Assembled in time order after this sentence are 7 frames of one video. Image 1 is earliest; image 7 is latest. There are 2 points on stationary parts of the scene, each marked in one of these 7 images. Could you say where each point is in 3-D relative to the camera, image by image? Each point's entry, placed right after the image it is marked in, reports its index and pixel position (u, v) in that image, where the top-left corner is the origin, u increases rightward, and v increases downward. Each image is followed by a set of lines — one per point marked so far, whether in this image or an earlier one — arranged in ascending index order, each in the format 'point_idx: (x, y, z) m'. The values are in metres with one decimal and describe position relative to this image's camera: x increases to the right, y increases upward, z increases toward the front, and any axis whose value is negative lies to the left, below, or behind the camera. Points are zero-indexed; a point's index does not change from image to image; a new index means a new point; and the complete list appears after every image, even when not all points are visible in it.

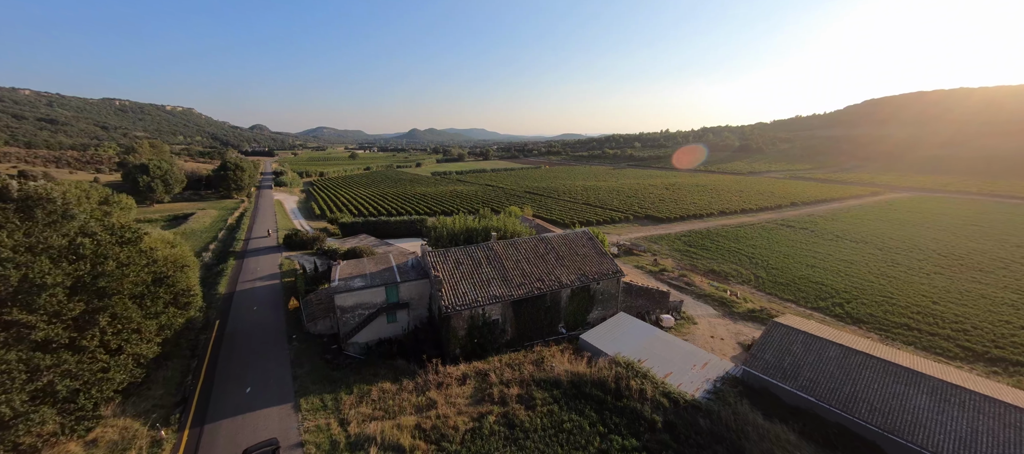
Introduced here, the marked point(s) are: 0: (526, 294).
0: (+0.7, -3.4, +17.6) m
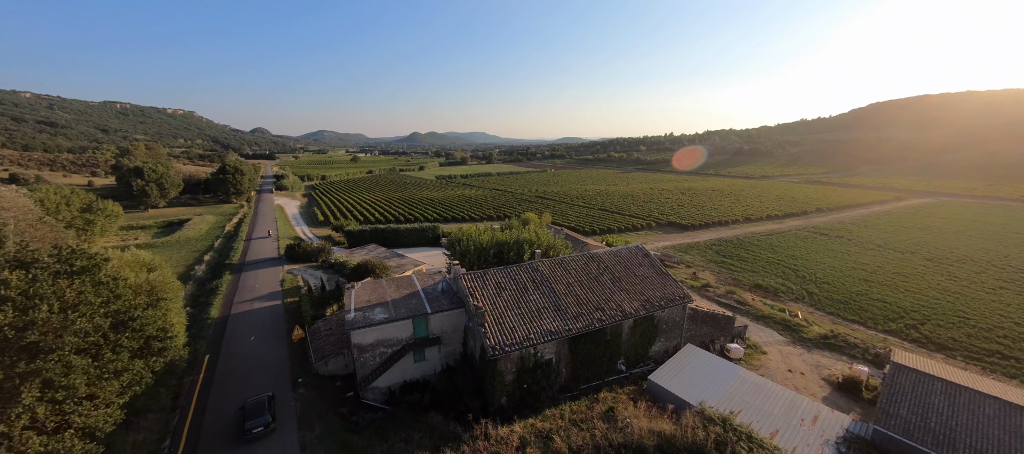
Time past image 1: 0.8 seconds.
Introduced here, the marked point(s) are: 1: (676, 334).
0: (+3.0, -4.1, +14.3) m
1: (+8.3, -5.4, +17.9) m
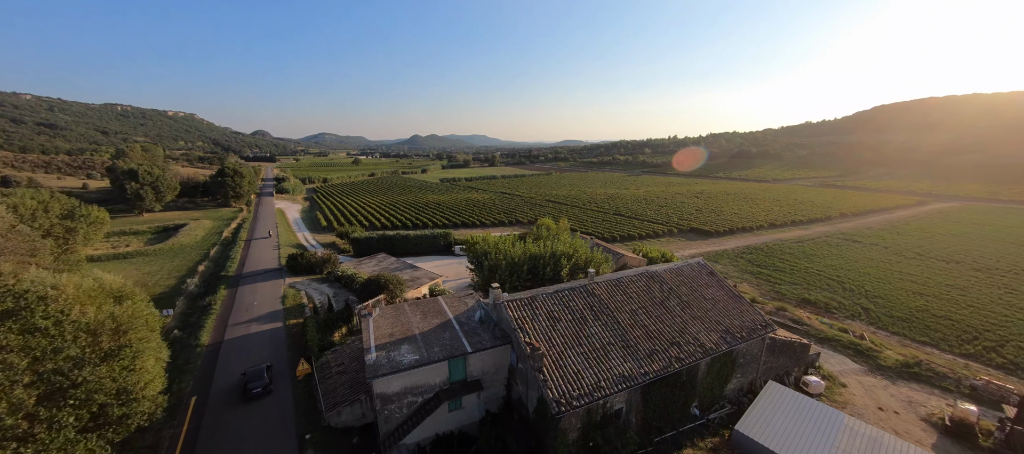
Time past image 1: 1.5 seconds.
0: (+4.9, -4.6, +11.4) m
1: (+10.2, -6.0, +15.0) m
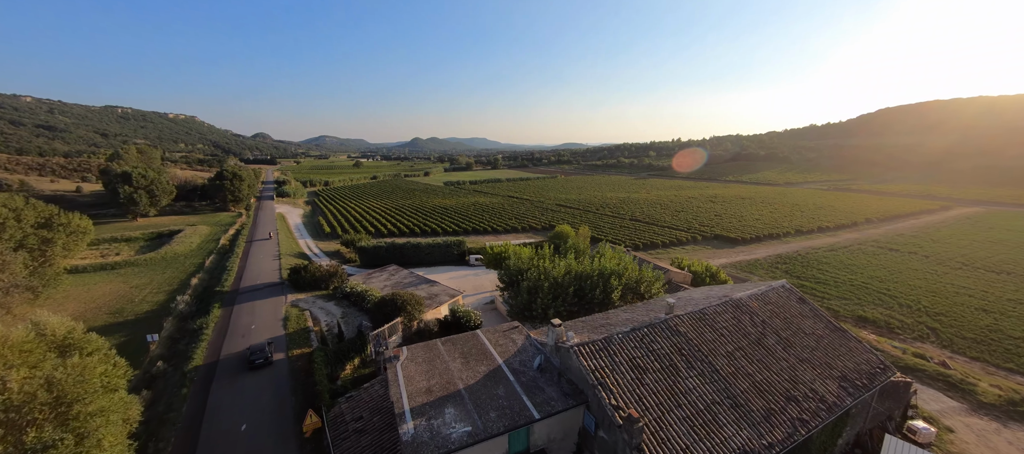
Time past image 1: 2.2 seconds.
0: (+6.8, -5.2, +8.7) m
1: (+12.1, -6.6, +12.2) m
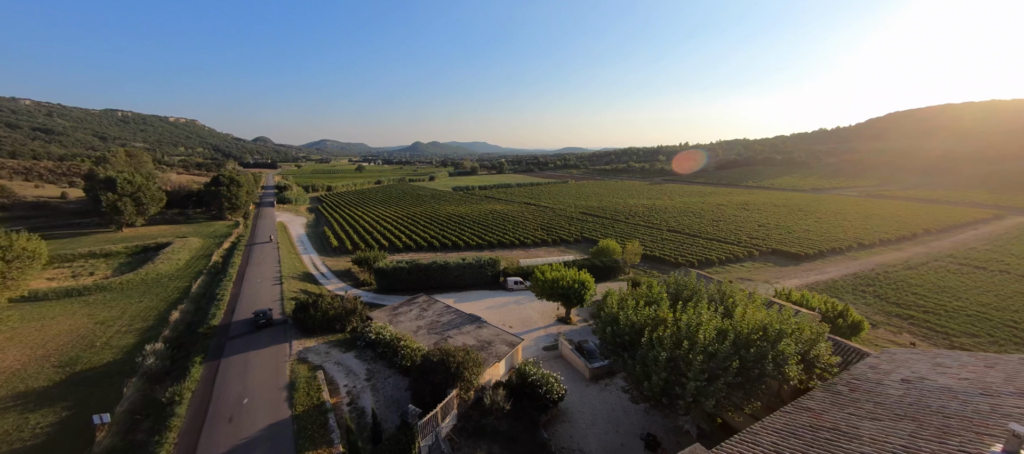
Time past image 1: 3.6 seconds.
0: (+10.5, -6.3, +3.2) m
1: (+15.8, -7.7, +6.8) m
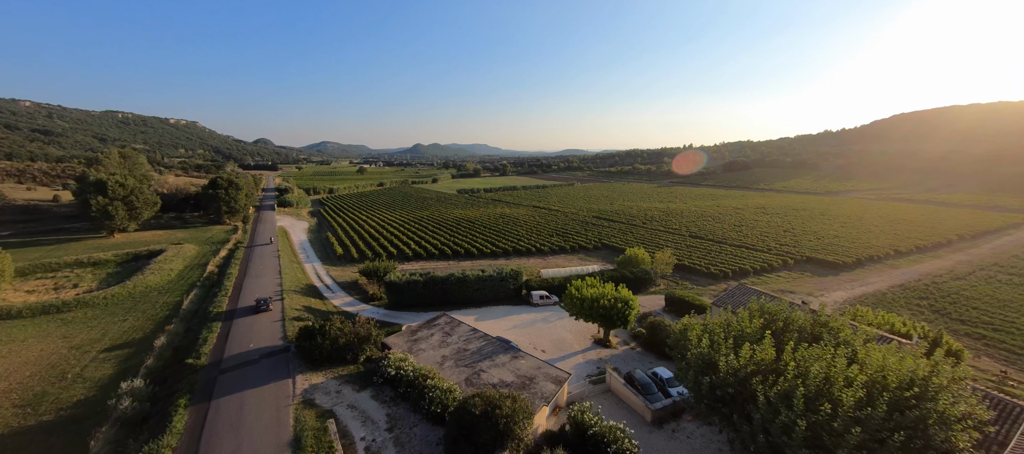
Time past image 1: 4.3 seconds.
0: (+12.4, -6.8, +0.4) m
1: (+17.6, -8.3, +4.0) m
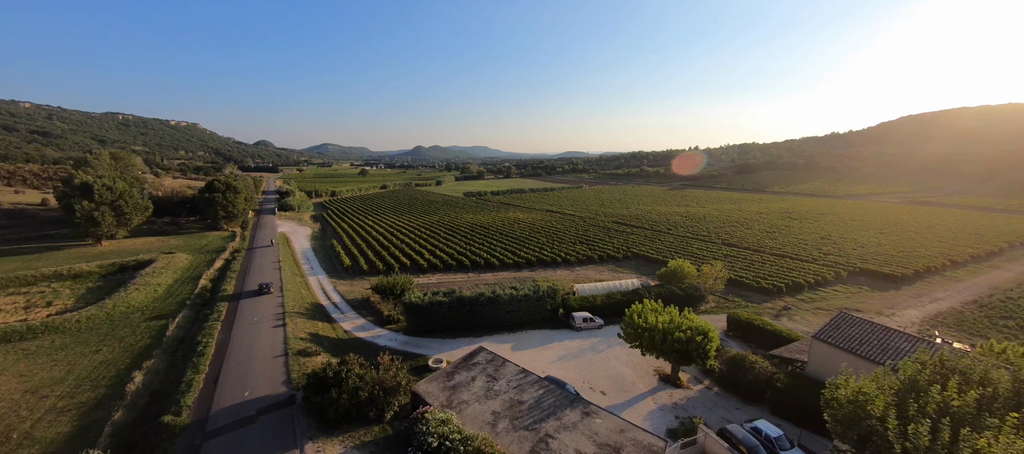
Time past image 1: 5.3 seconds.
0: (+14.8, -7.4, -3.2) m
1: (+20.1, -8.9, +0.4) m
